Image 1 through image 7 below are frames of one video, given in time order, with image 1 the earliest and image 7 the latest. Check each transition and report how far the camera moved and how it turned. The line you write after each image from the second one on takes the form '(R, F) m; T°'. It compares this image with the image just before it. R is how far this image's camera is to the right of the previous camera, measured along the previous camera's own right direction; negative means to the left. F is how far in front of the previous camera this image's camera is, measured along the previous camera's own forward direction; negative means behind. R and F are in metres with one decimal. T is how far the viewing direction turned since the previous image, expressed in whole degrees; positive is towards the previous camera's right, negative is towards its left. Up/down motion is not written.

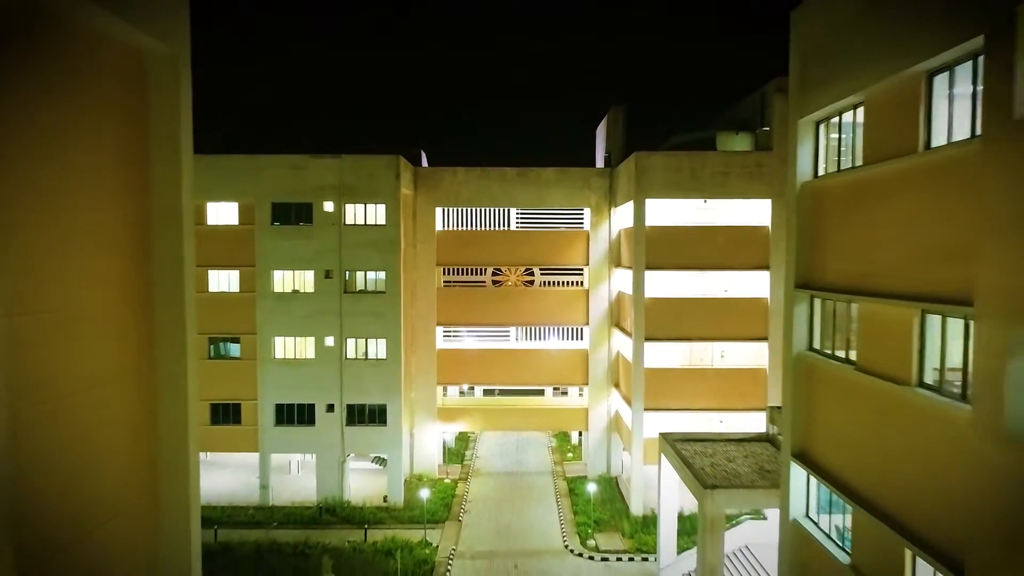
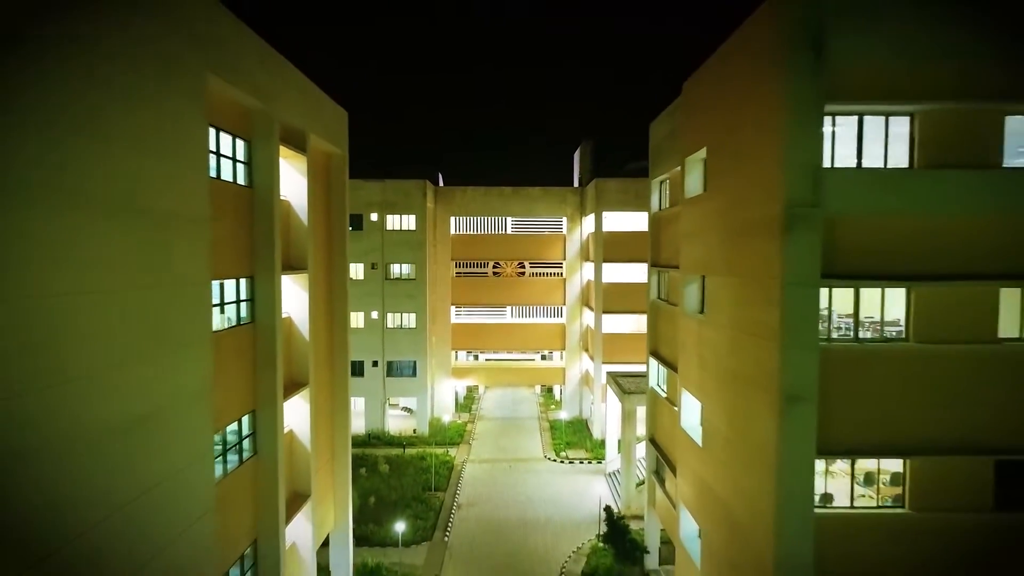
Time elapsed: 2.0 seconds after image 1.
(+0.2, -10.3) m; 0°
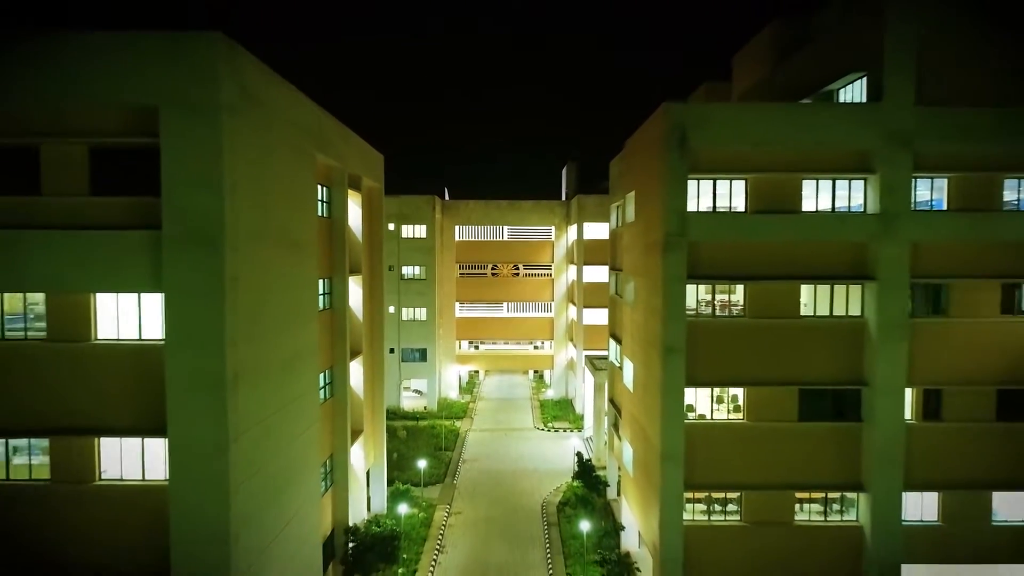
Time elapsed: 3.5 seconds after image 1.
(+0.2, -7.0) m; 0°
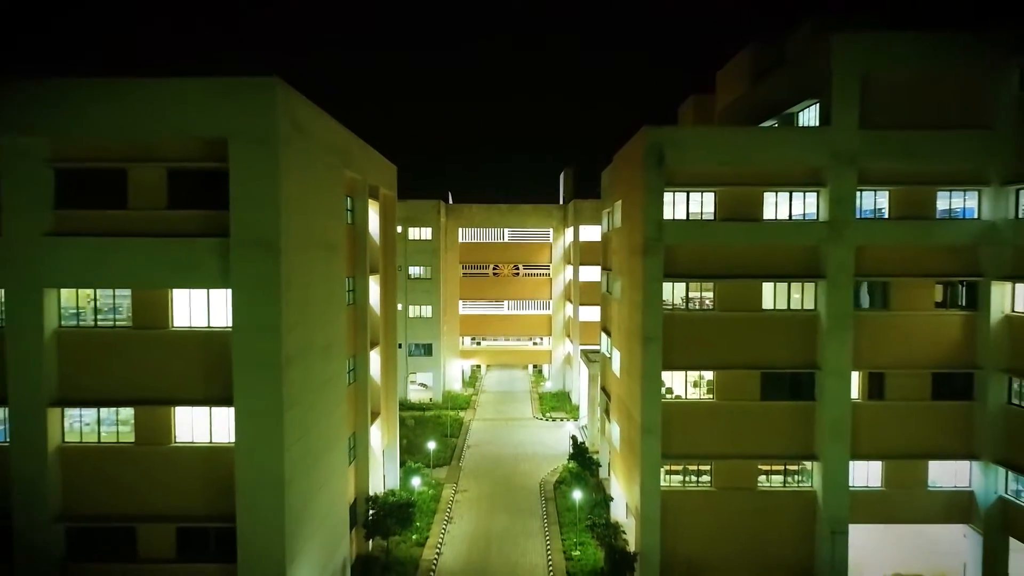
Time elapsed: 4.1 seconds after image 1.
(0.0, -2.8) m; 0°
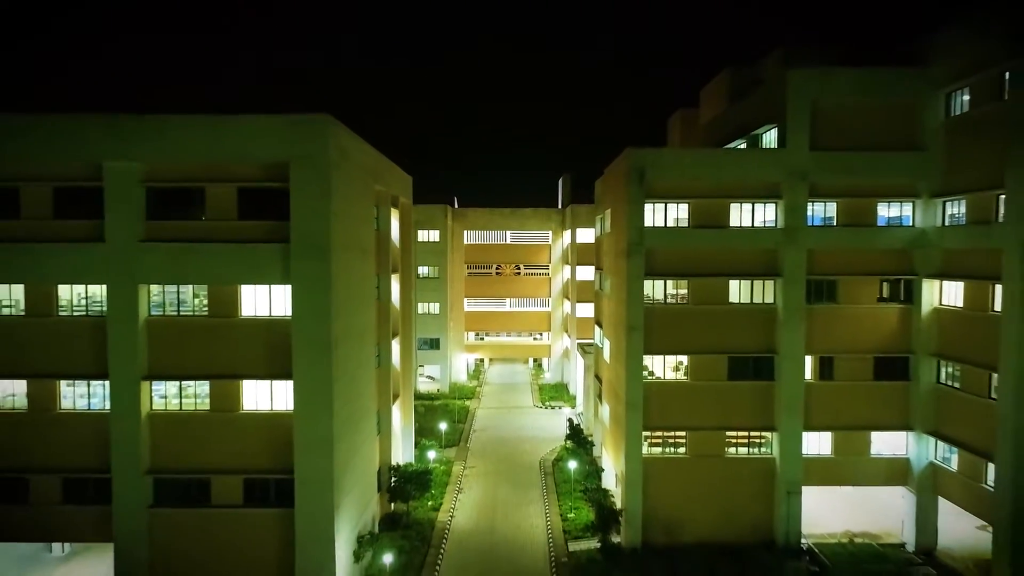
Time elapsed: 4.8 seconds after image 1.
(-0.1, -3.6) m; 0°
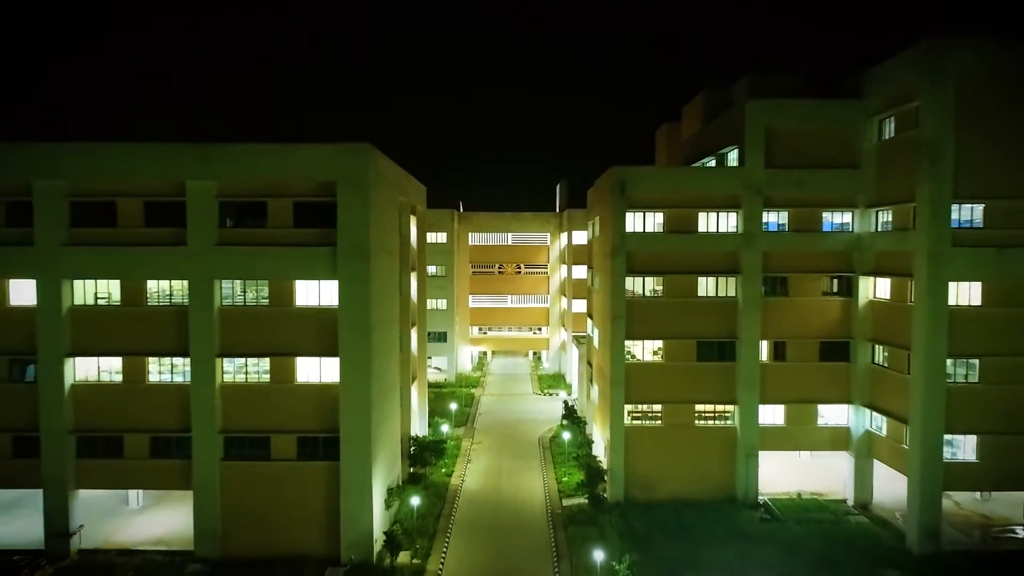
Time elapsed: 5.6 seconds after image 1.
(-0.1, -4.6) m; 0°
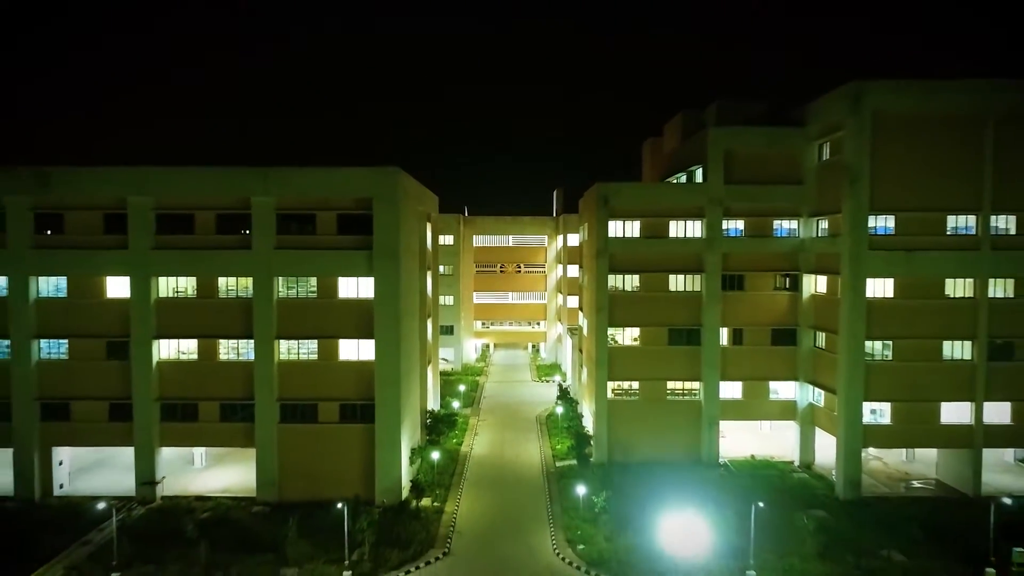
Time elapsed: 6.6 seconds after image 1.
(-0.1, -5.6) m; 0°
